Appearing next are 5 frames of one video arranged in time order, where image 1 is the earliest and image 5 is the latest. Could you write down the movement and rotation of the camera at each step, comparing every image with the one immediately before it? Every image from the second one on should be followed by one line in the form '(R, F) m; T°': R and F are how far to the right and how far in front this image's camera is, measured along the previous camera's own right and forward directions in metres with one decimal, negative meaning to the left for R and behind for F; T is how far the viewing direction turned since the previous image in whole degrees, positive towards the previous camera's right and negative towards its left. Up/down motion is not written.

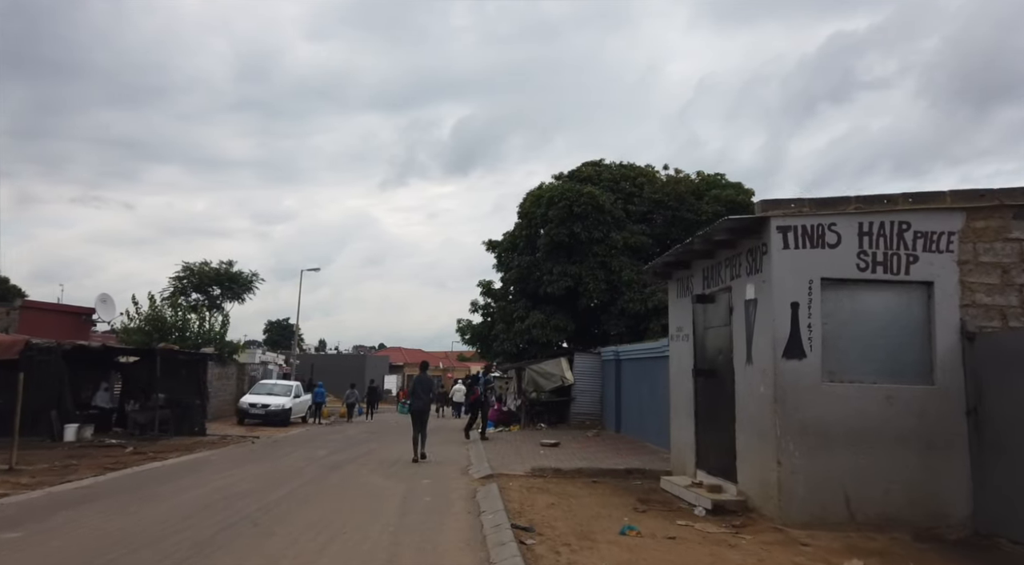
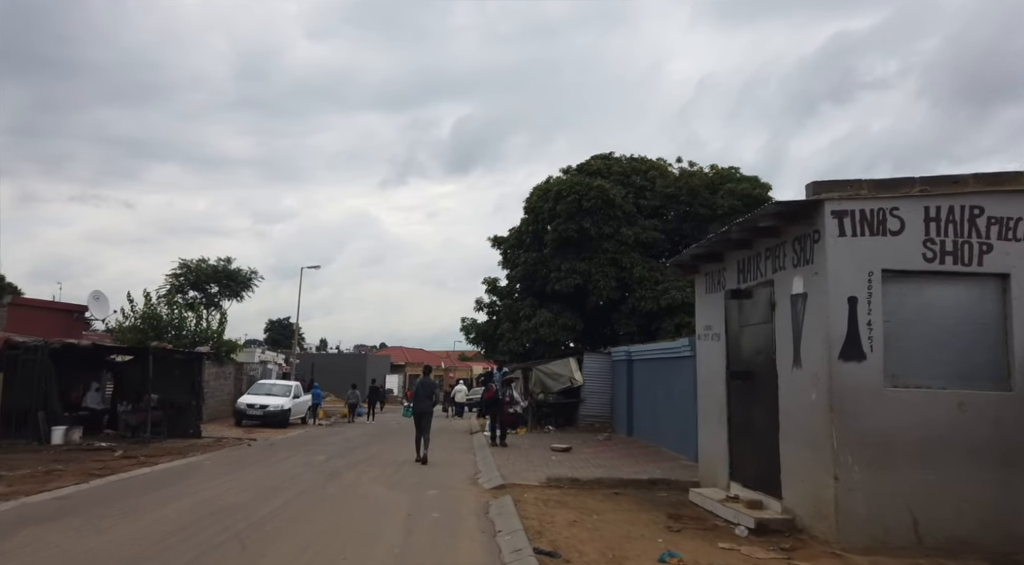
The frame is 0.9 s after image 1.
(-0.2, +0.8) m; 0°
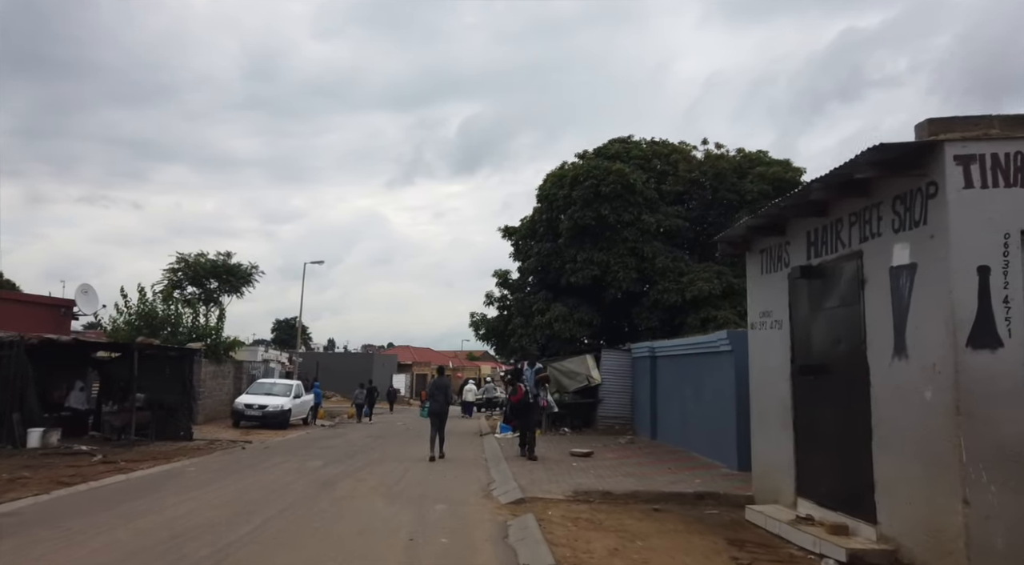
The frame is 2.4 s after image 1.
(-0.2, +1.4) m; -1°
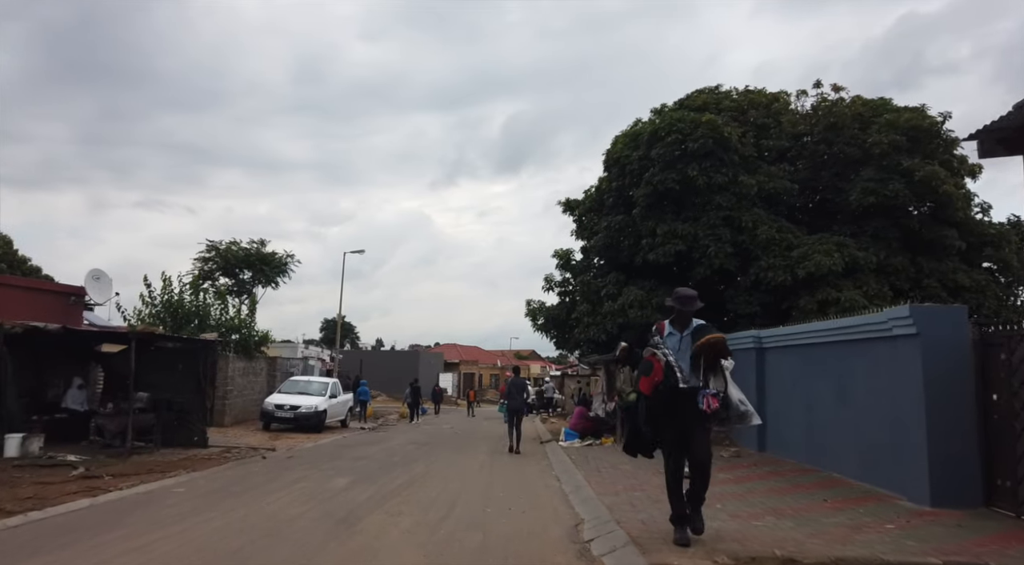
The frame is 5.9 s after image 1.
(-0.5, +3.3) m; -4°
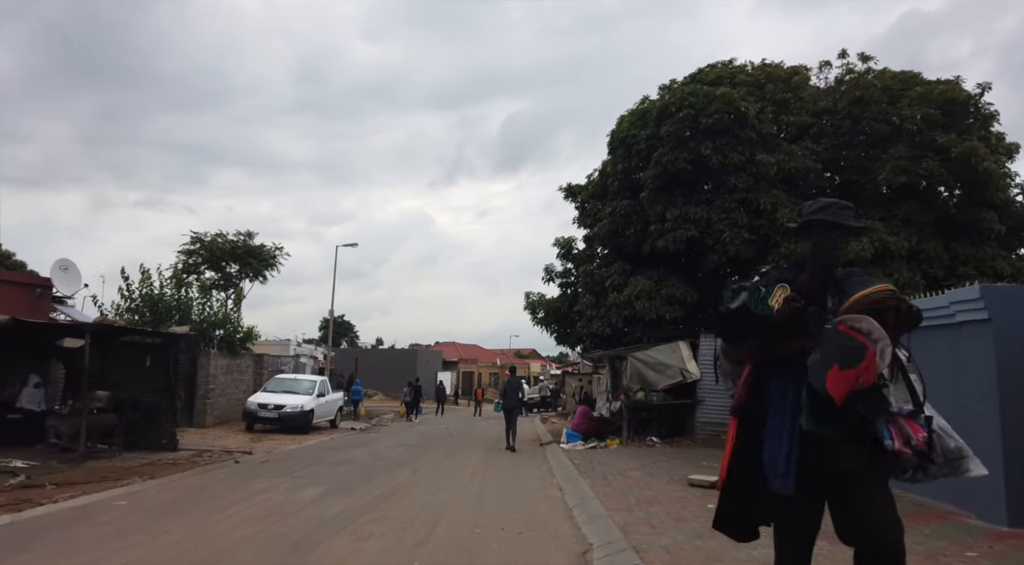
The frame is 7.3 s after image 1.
(+0.1, +1.4) m; 0°
